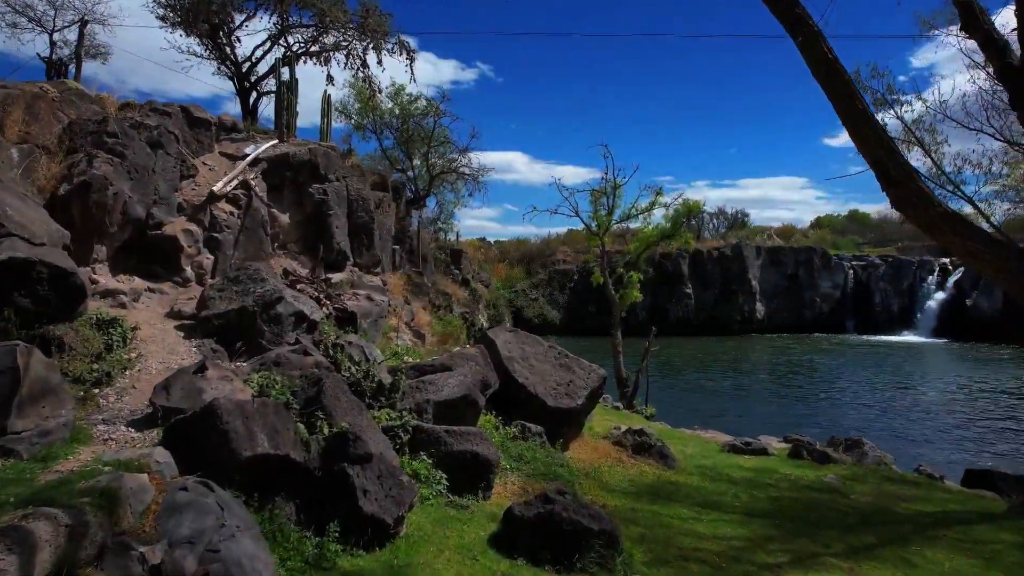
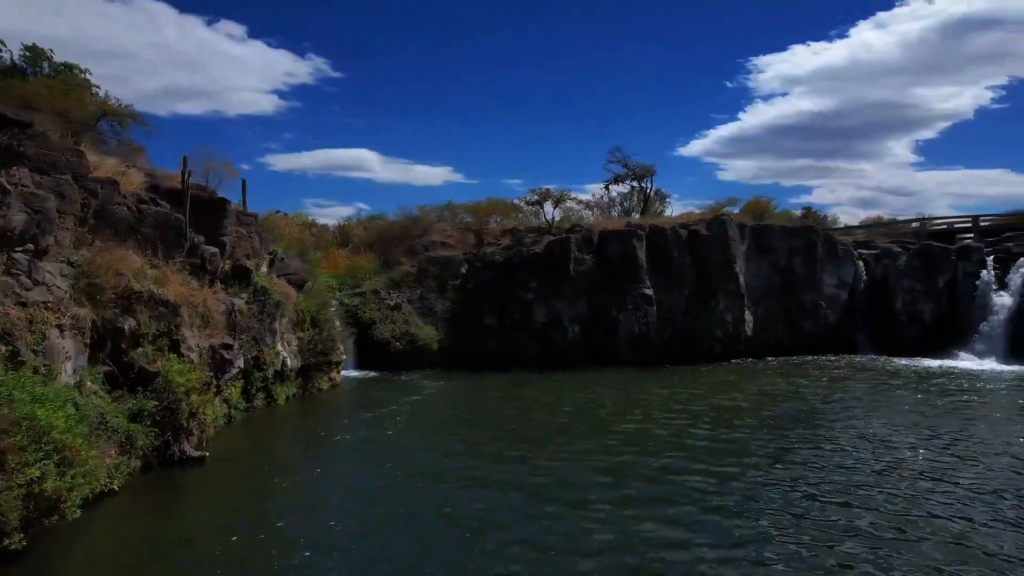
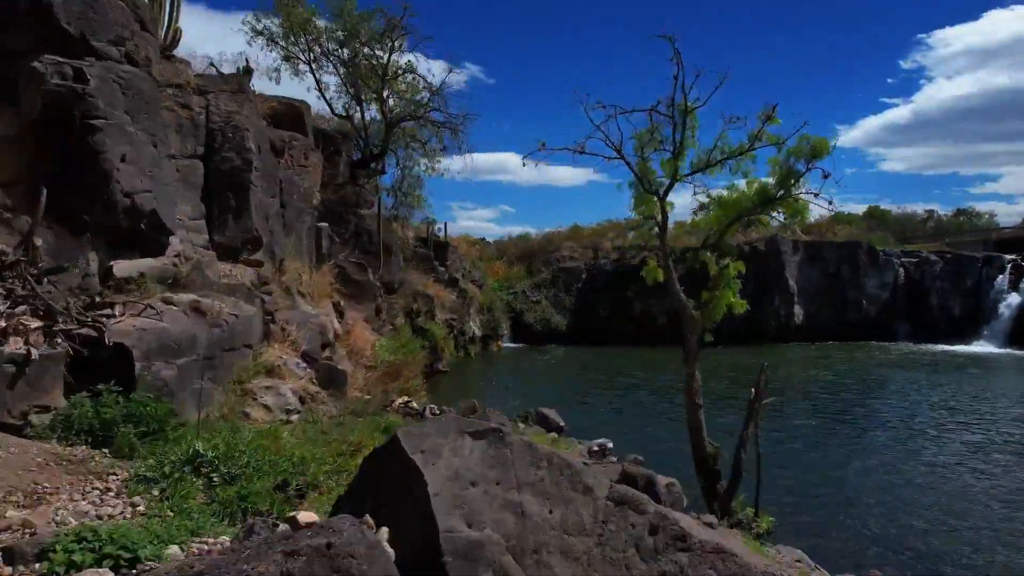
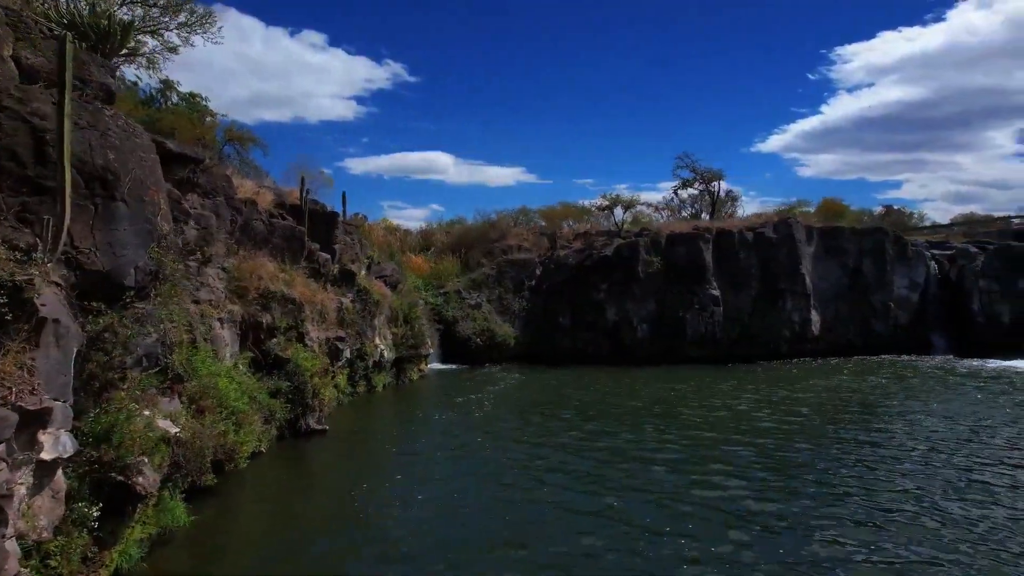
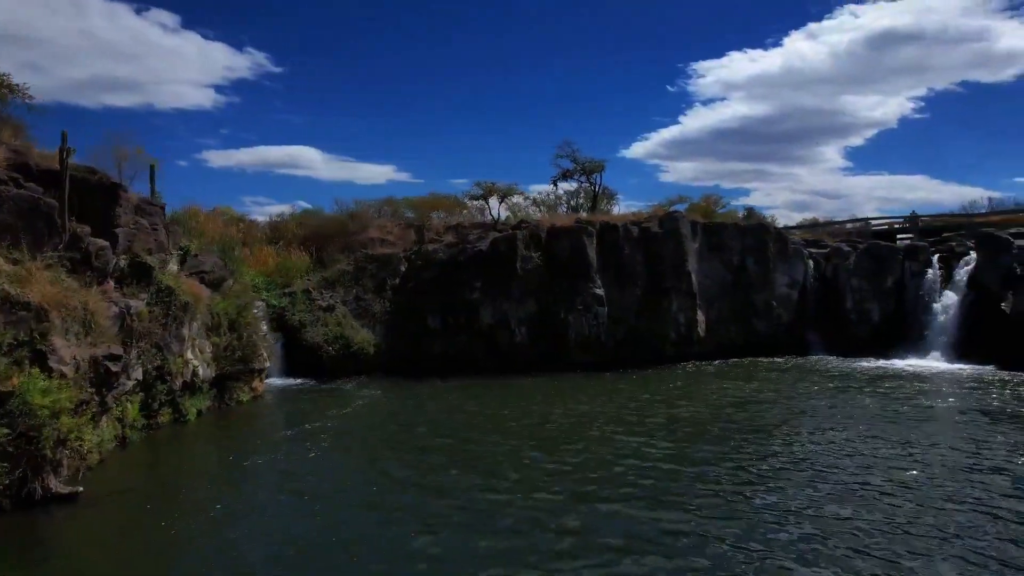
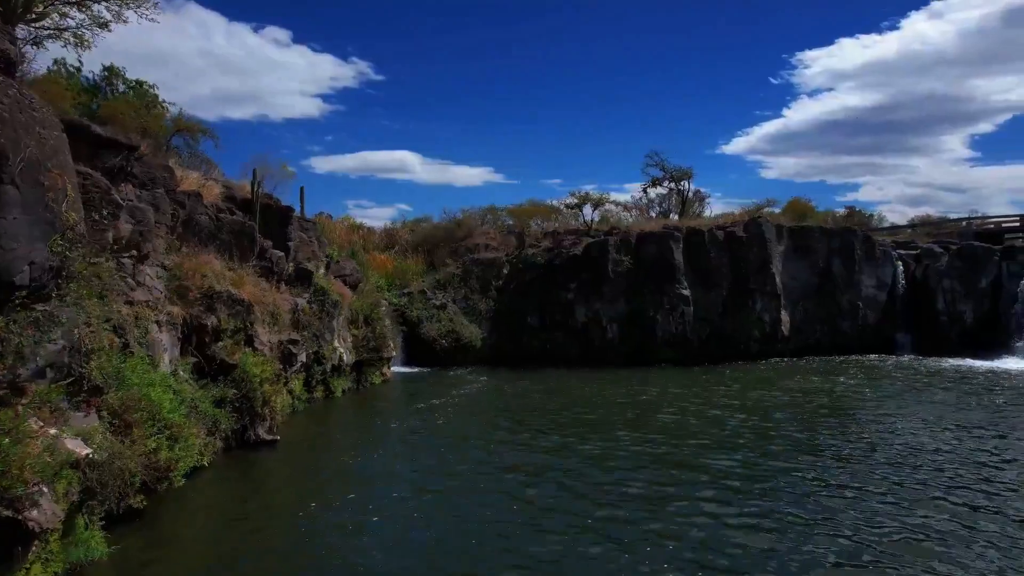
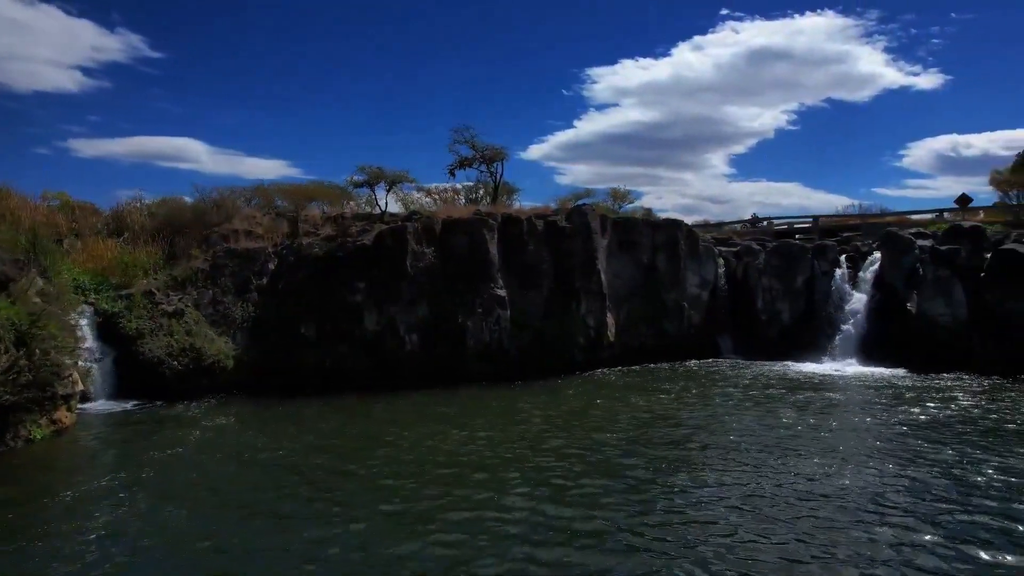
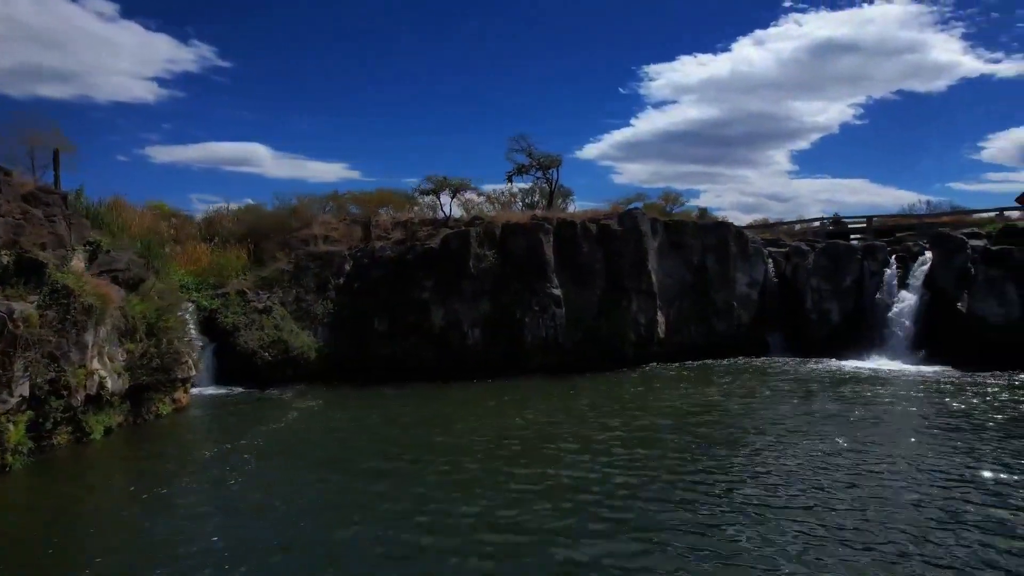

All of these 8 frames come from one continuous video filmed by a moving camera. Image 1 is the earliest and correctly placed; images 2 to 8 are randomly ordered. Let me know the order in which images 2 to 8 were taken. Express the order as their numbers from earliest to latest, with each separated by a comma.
3, 4, 6, 2, 5, 8, 7
